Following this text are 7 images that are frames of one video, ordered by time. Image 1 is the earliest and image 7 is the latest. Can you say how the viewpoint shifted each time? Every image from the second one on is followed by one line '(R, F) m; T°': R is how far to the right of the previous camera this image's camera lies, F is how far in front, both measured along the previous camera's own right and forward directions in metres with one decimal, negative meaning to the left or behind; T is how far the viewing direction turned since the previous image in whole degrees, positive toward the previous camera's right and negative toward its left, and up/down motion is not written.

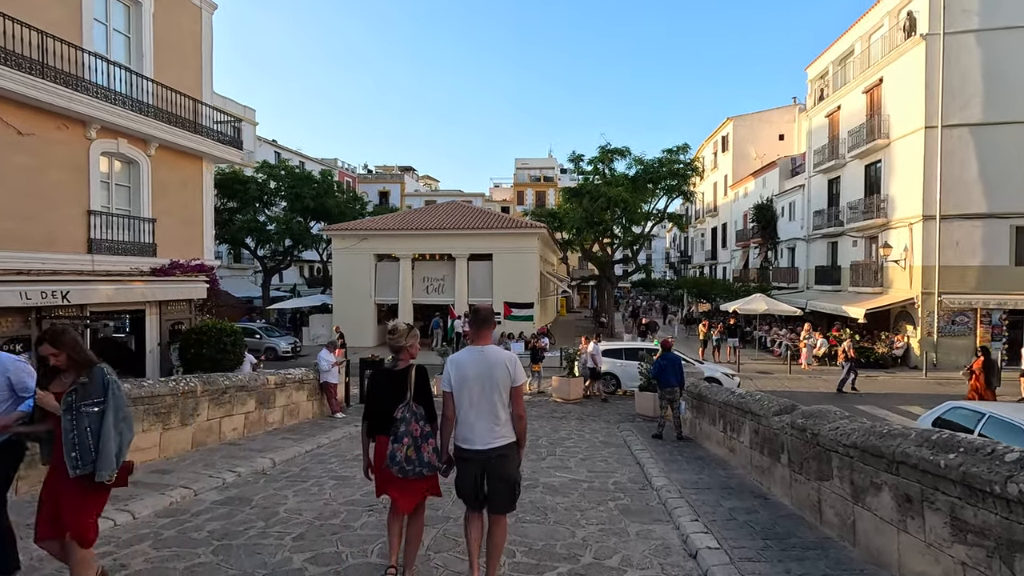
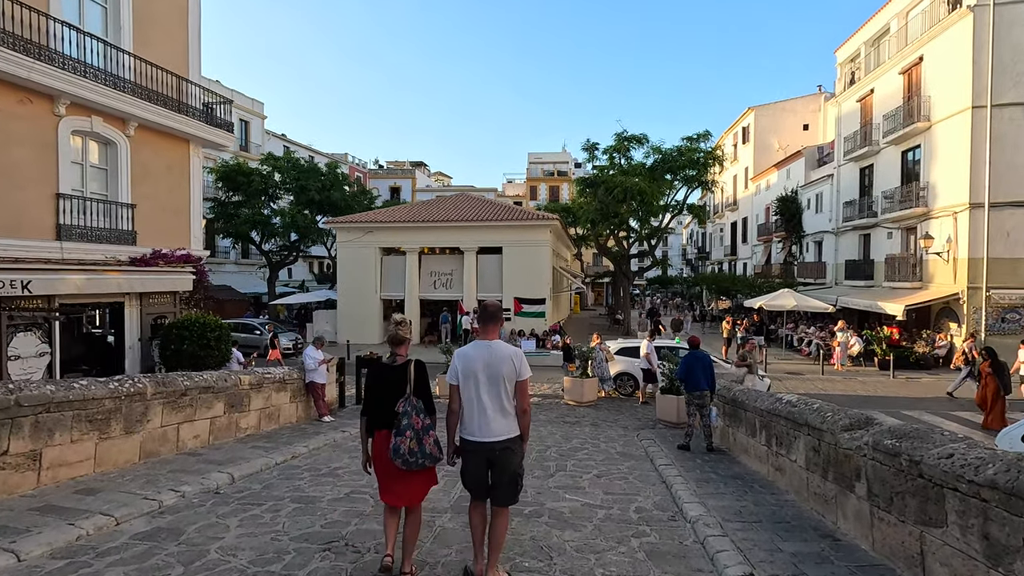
(+0.1, +1.2) m; -1°
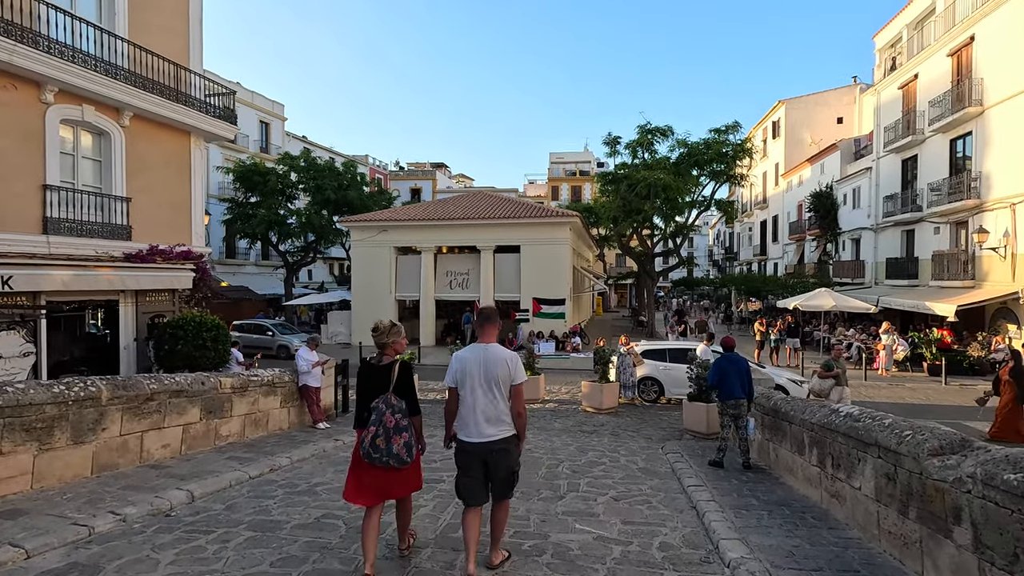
(+0.2, +1.0) m; -2°
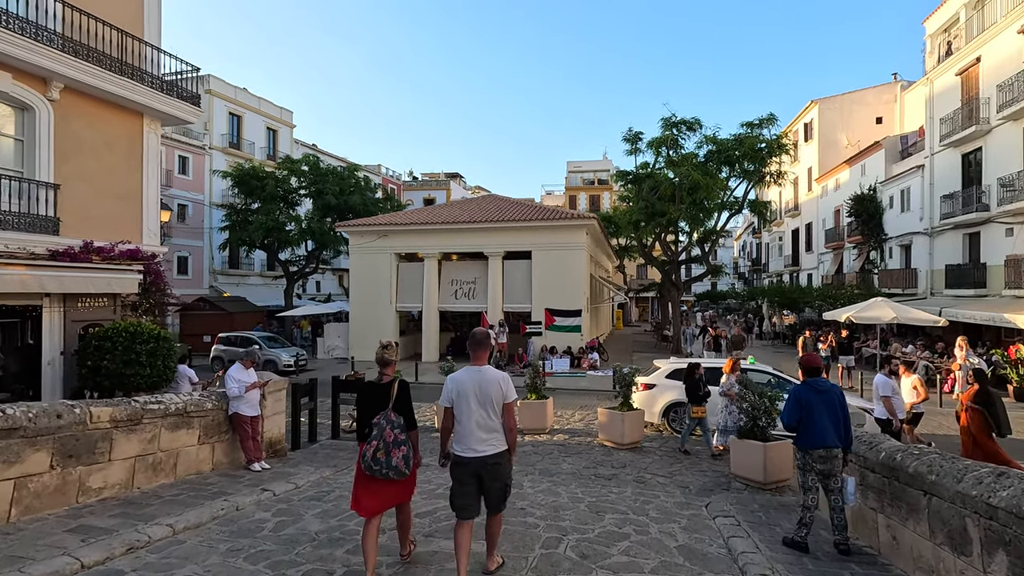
(+0.3, +2.3) m; -2°
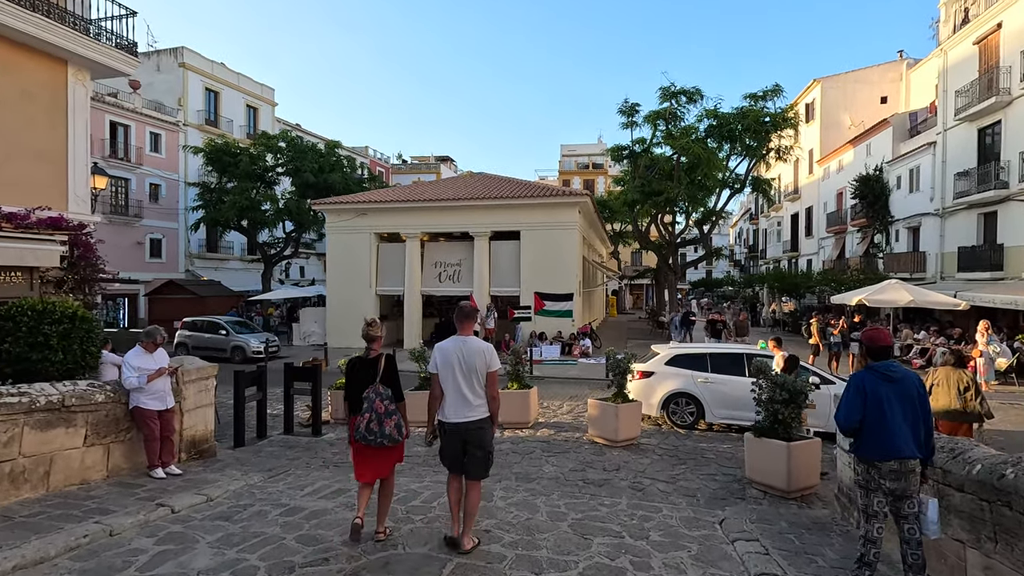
(+0.3, +1.4) m; +1°
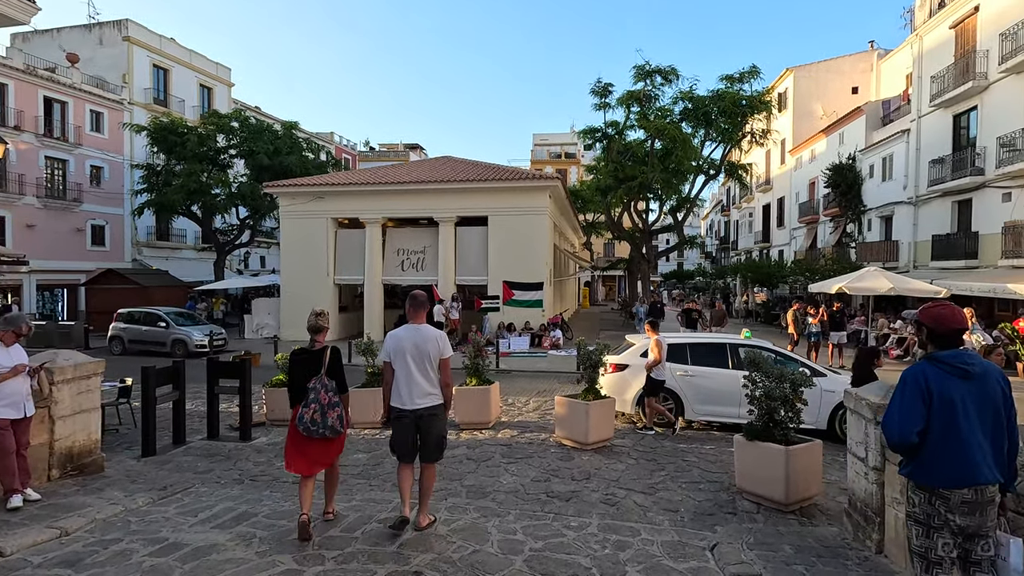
(+0.2, +1.1) m; +3°
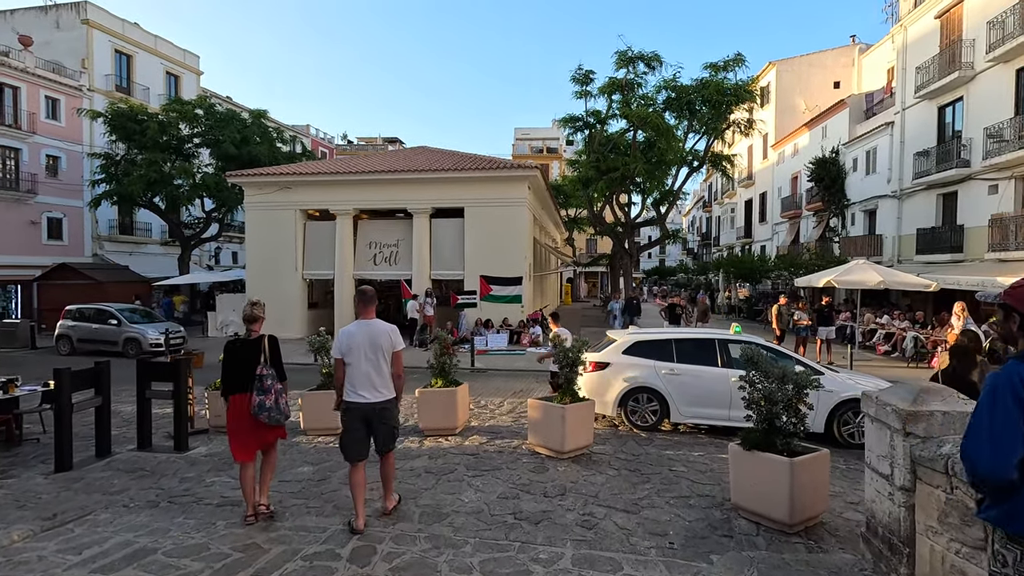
(+0.2, +0.8) m; +2°
